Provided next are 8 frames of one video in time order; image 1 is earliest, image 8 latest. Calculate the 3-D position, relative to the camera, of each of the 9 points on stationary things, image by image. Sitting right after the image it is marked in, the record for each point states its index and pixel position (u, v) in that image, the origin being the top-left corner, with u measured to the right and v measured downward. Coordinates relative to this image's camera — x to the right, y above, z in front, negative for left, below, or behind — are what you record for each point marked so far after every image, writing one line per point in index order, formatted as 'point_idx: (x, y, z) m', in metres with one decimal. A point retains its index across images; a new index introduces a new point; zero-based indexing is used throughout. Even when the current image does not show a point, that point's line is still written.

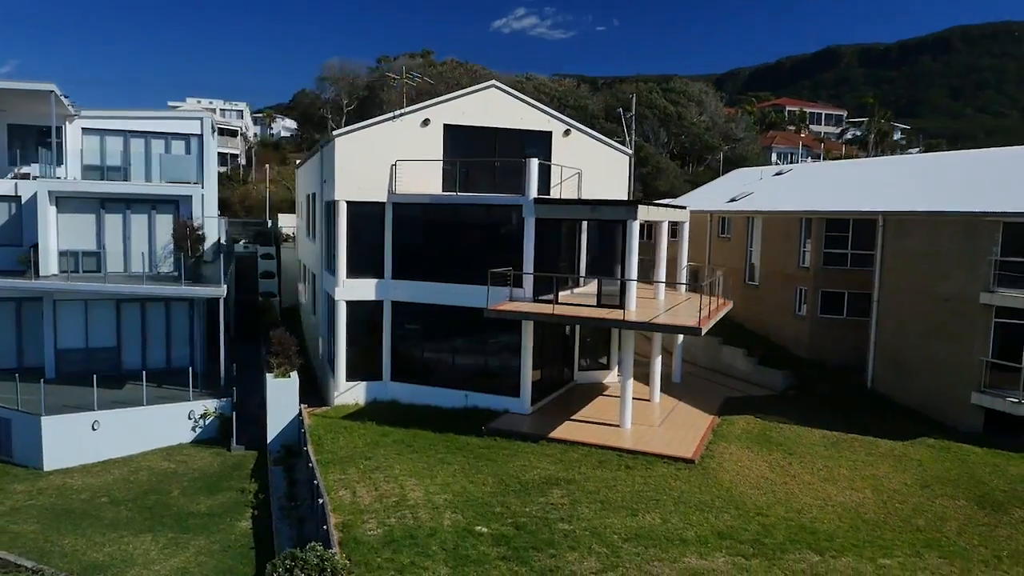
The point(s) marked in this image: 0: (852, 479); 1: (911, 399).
0: (+6.2, -3.4, +13.4) m
1: (+9.5, -2.6, +17.4) m
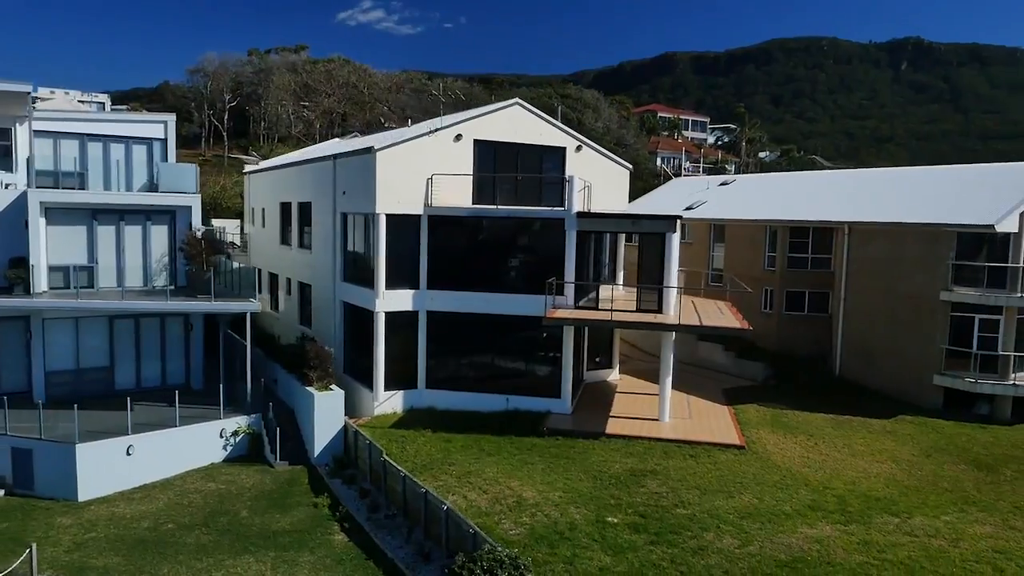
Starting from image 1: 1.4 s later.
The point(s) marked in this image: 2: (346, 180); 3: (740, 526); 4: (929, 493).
0: (+7.6, -3.5, +15.7) m
1: (+10.0, -2.6, +20.3) m
2: (-4.1, +2.7, +18.5) m
3: (+3.6, -3.7, +11.8) m
4: (+7.5, -3.7, +13.7) m
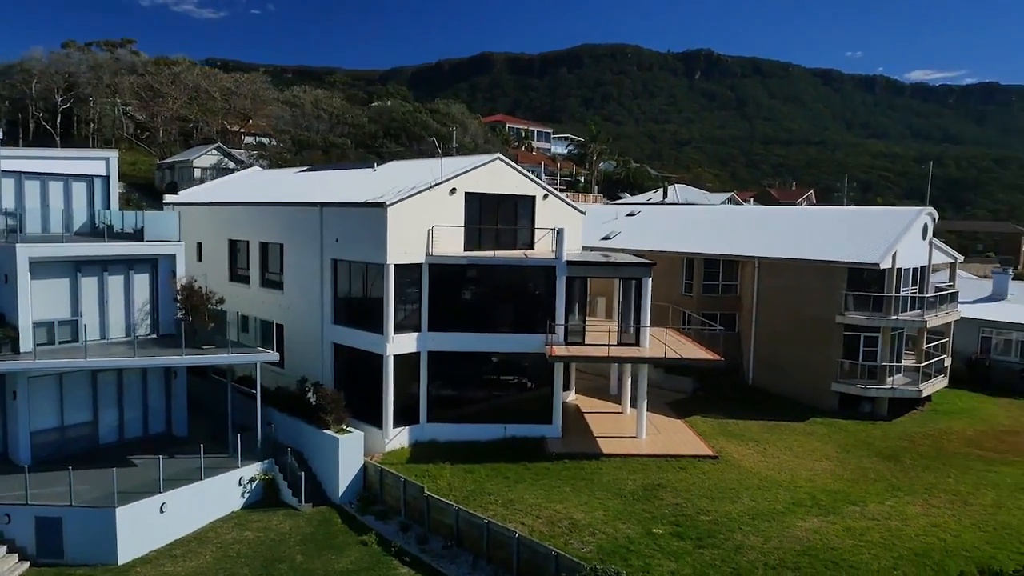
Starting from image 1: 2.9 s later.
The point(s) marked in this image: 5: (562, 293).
0: (+7.7, -4.3, +19.5) m
1: (+9.0, -3.3, +24.5) m
2: (-4.5, +1.6, +19.4) m
3: (+4.8, -4.7, +14.8) m
4: (+8.1, -4.6, +17.6) m
5: (+1.3, -0.1, +19.2) m
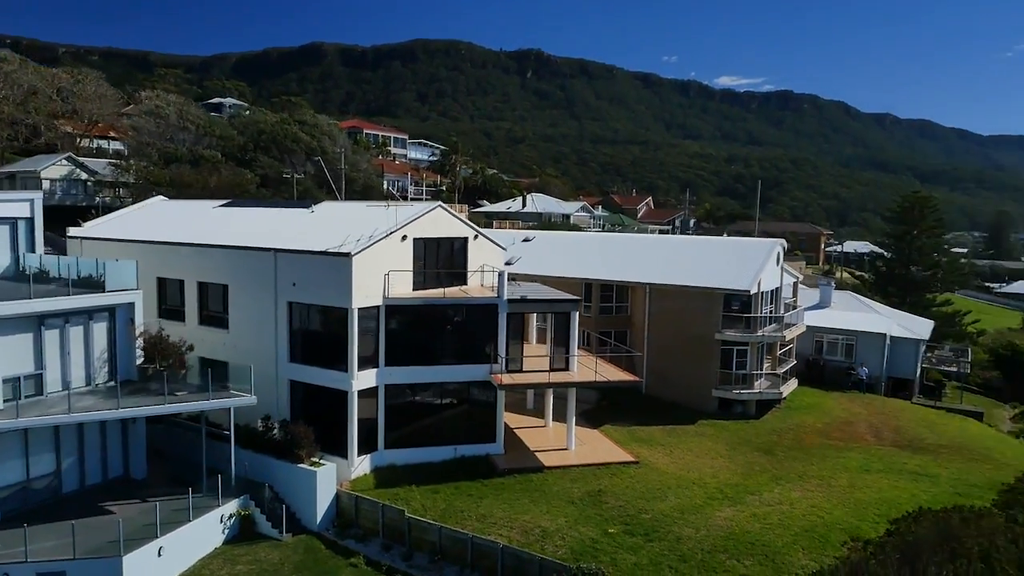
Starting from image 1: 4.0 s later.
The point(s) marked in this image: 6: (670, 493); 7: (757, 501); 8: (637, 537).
0: (+6.0, -5.1, +23.5) m
1: (+6.2, -4.1, +28.6) m
2: (-6.0, +0.4, +20.8) m
3: (+4.2, -5.6, +18.2) m
4: (+6.8, -5.4, +21.7) m
5: (-0.2, -1.1, +21.8) m
6: (+4.1, -5.4, +19.9) m
7: (+6.4, -5.6, +19.7) m
8: (+2.9, -5.7, +17.3) m
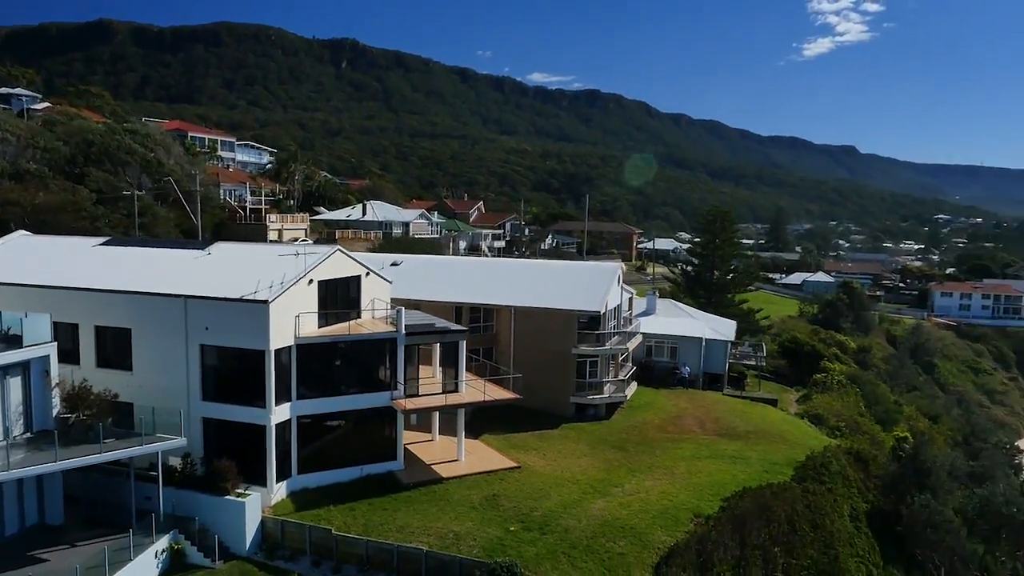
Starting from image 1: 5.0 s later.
0: (+2.2, -6.1, +27.7) m
1: (+1.1, -5.0, +32.8) m
2: (-9.0, -0.9, +22.2) m
3: (+1.6, -6.6, +22.2) m
4: (+3.4, -6.4, +26.2) m
5: (-3.6, -2.2, +24.6) m
6: (+1.2, -6.4, +23.8) m
7: (+3.4, -6.5, +24.1) m
8: (+0.6, -6.8, +21.0) m
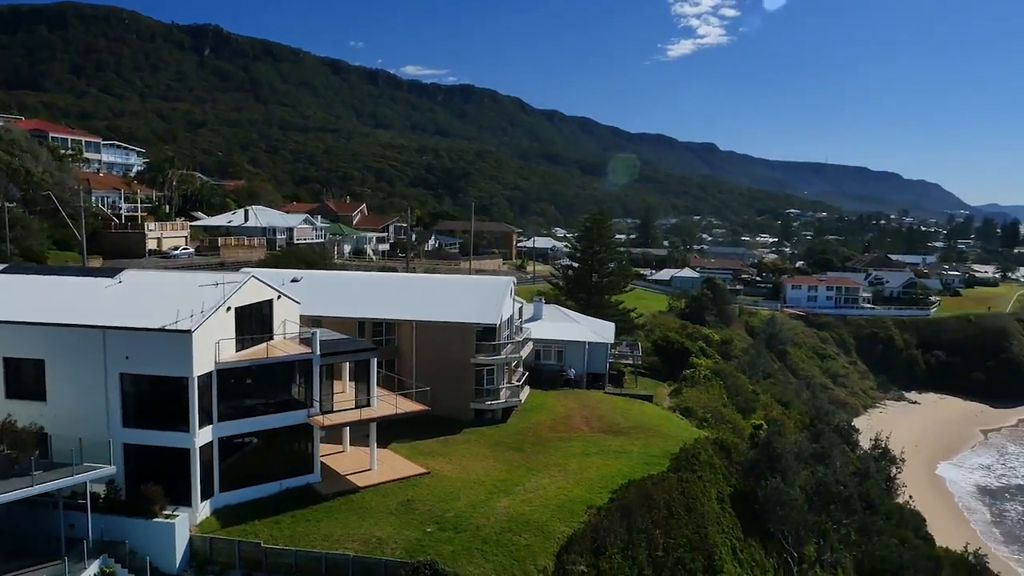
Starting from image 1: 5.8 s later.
0: (-1.5, -6.8, +30.3) m
1: (-3.4, -5.7, +35.0) m
2: (-11.7, -1.8, +23.0) m
3: (-1.1, -7.4, +24.7) m
4: (0.0, -7.0, +28.9) m
5: (-6.8, -3.1, +26.2) m
6: (-1.9, -7.2, +26.3) m
7: (+0.3, -7.2, +26.9) m
8: (-2.0, -7.5, +23.4) m
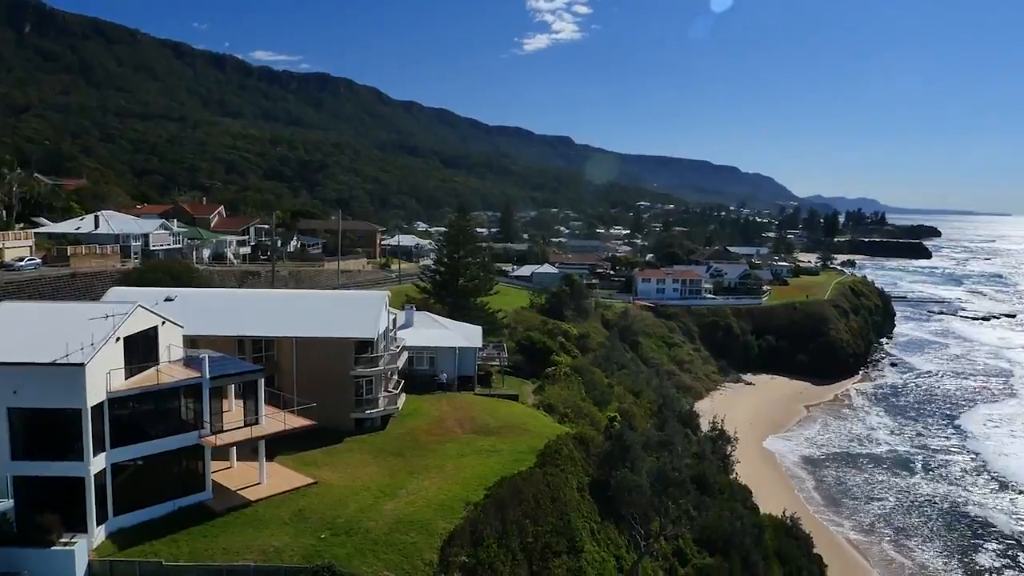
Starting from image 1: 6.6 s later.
0: (-6.6, -7.6, +32.5) m
1: (-9.4, -6.5, +36.9) m
2: (-15.4, -2.9, +23.5) m
3: (-5.3, -8.2, +27.2) m
4: (-4.9, -7.8, +31.5) m
5: (-11.1, -4.0, +27.5) m
6: (-6.2, -8.0, +28.5) m
7: (-4.2, -8.0, +29.6) m
8: (-5.8, -8.4, +25.7) m
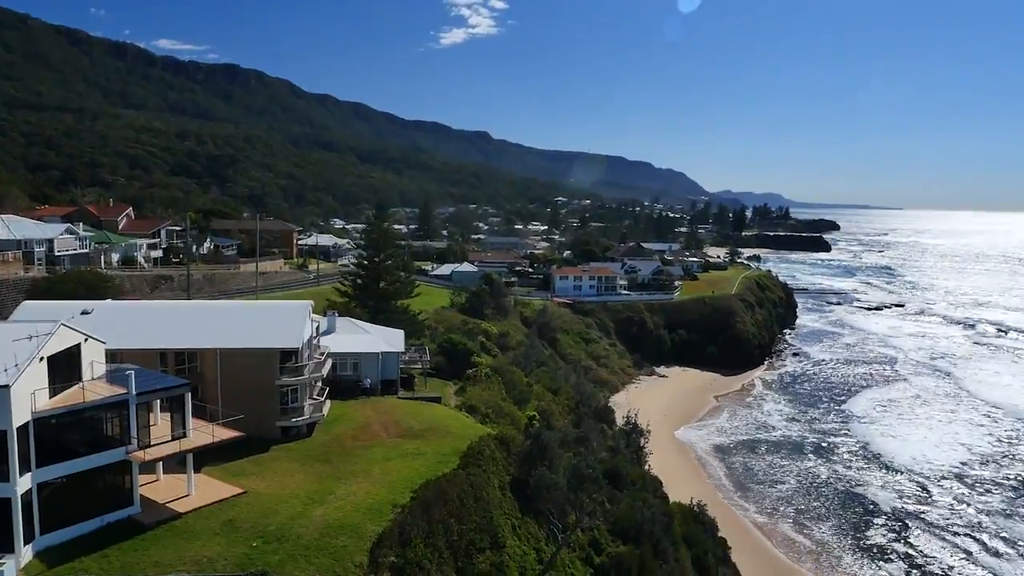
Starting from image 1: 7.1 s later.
0: (-10.0, -8.2, +33.4) m
1: (-13.2, -7.1, +37.4) m
2: (-17.9, -3.6, +23.4) m
3: (-8.1, -8.8, +28.2) m
4: (-8.2, -8.4, +32.5) m
5: (-14.0, -4.7, +27.9) m
6: (-9.2, -8.6, +29.5) m
7: (-7.3, -8.6, +30.7) m
8: (-8.5, -9.0, +26.6) m
